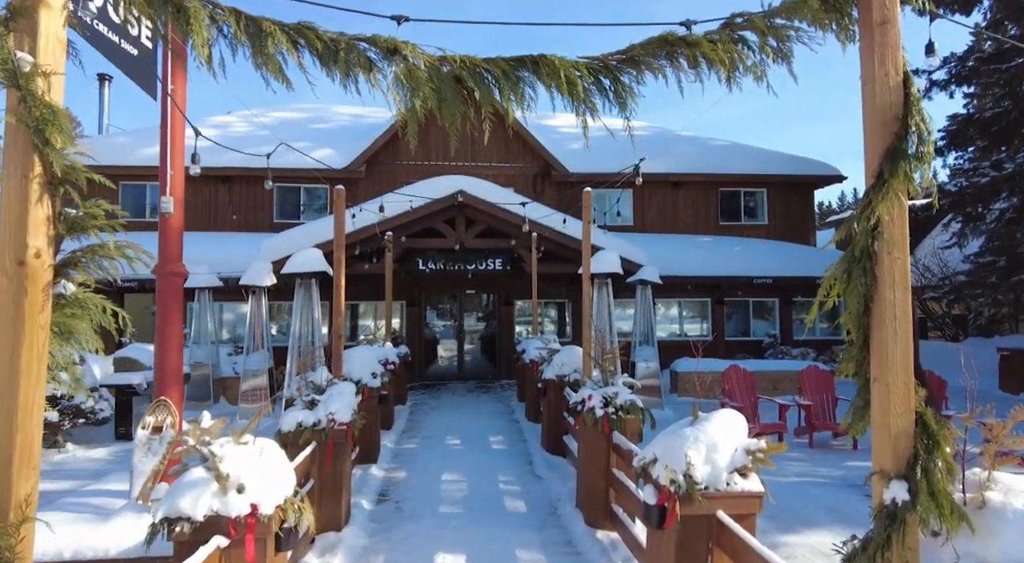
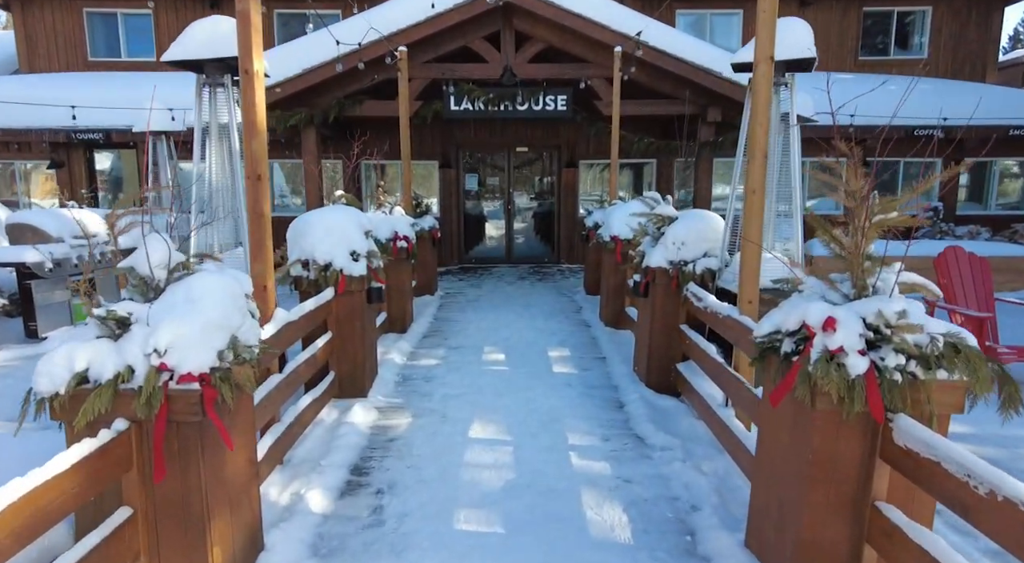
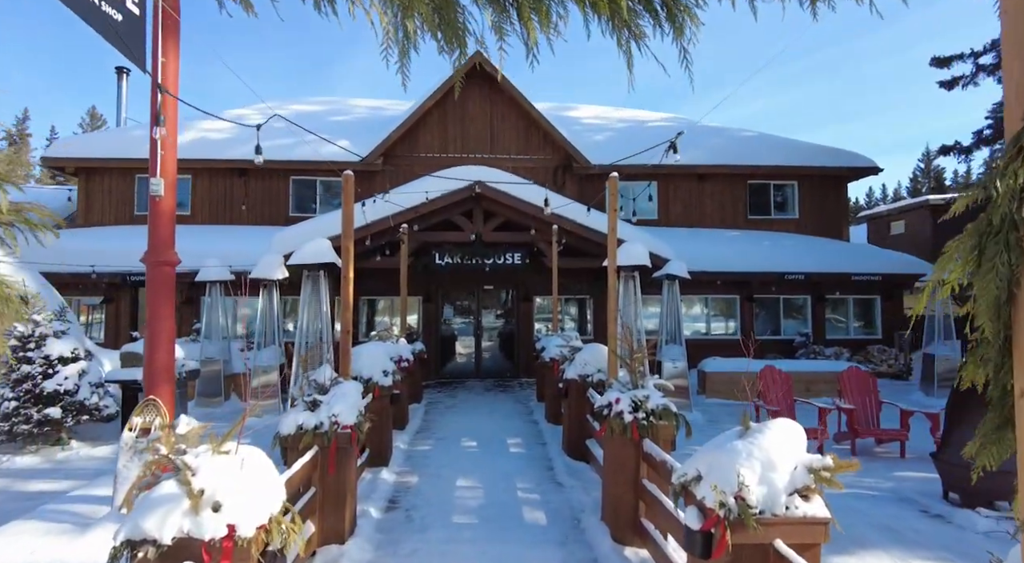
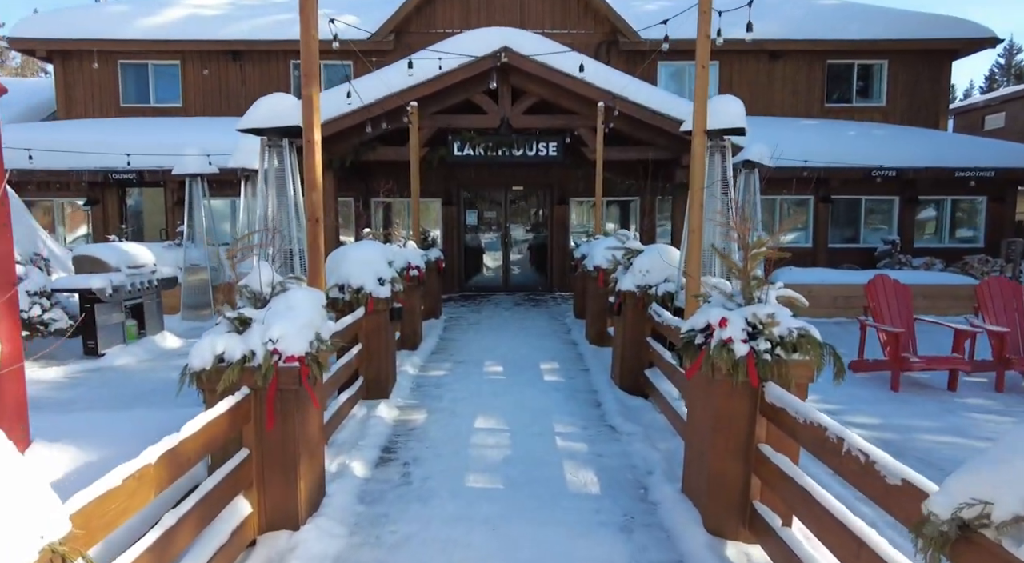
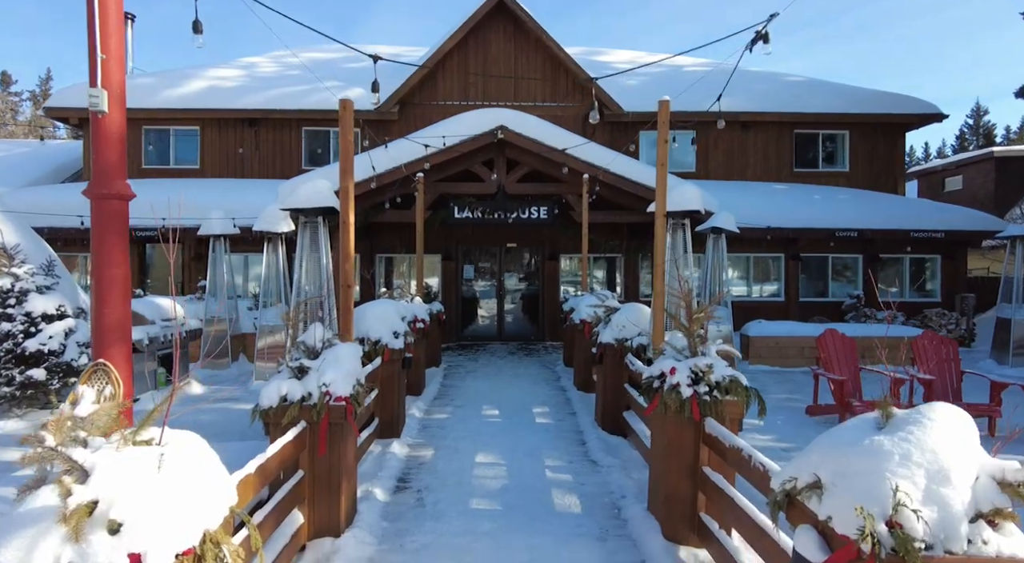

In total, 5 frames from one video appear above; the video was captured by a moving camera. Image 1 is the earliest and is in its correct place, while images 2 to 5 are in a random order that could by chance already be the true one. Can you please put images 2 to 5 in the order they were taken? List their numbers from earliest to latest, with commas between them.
3, 5, 4, 2
